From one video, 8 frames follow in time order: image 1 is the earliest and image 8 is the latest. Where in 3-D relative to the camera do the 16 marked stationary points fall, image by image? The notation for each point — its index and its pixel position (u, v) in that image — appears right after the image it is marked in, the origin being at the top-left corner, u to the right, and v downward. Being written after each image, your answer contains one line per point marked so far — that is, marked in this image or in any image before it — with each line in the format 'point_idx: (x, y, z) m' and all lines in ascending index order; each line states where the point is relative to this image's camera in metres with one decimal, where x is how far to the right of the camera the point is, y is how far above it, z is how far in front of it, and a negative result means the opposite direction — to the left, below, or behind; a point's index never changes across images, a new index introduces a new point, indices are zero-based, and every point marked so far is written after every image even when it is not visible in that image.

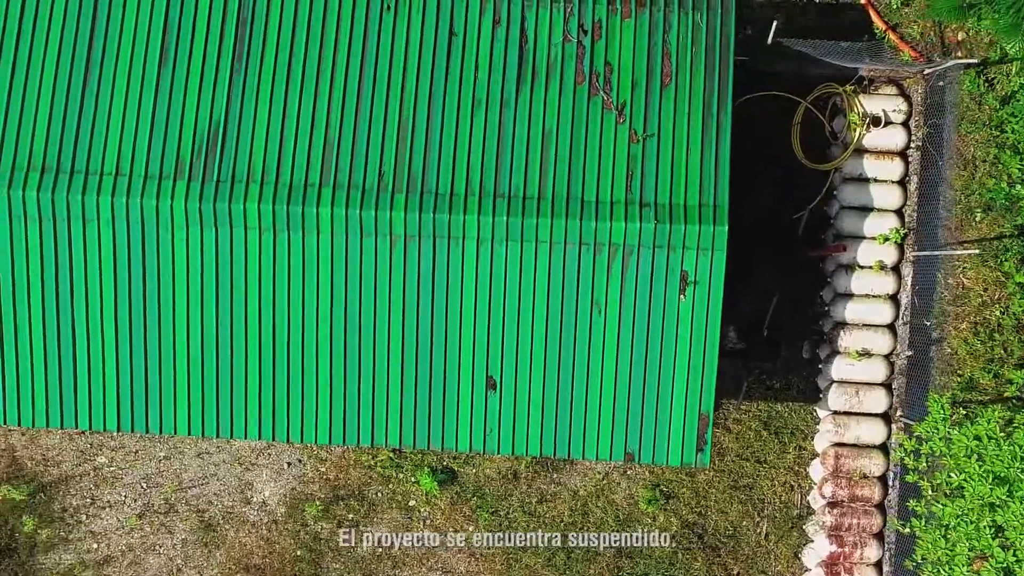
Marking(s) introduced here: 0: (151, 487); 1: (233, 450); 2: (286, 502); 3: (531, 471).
0: (-4.9, -2.7, +10.1) m
1: (-3.8, -2.2, +10.1) m
2: (-3.0, -2.9, +10.1) m
3: (+0.3, -2.5, +10.1) m
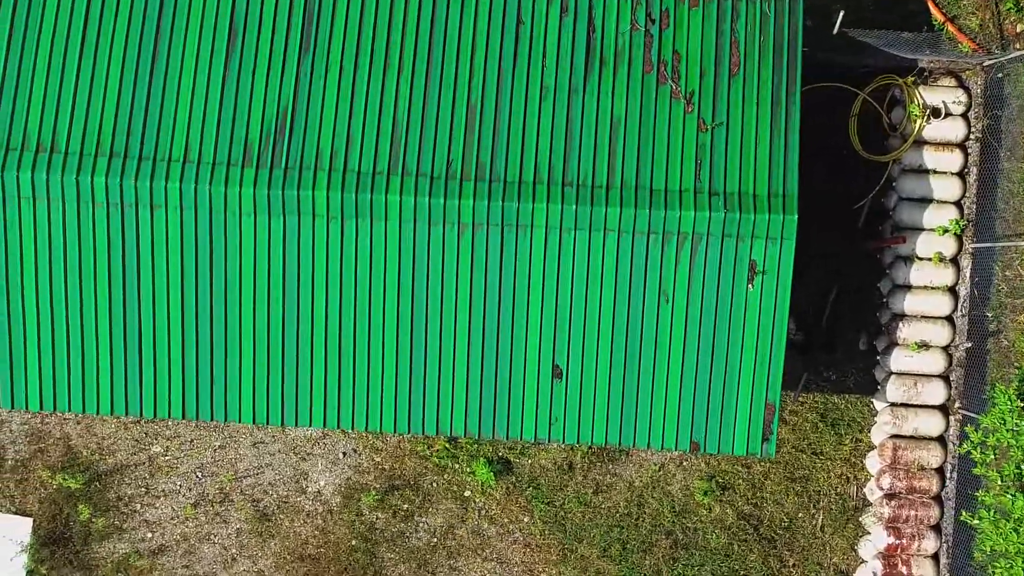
0: (-4.1, -2.6, +10.1) m
1: (-3.0, -2.0, +10.1) m
2: (-2.3, -2.8, +10.1) m
3: (+1.0, -2.4, +10.1) m
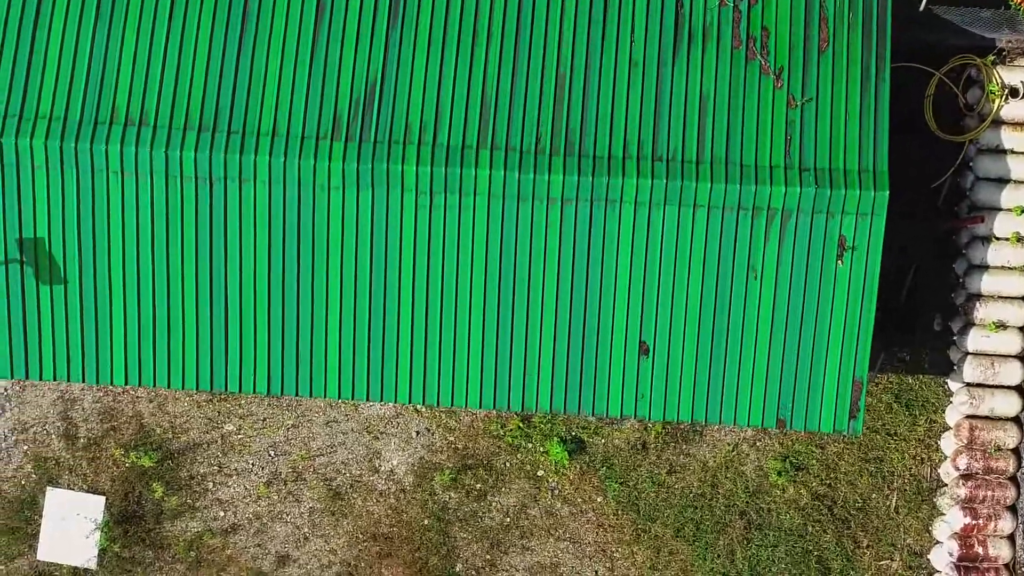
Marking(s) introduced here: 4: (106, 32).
0: (-3.1, -2.3, +10.0) m
1: (-2.0, -1.8, +10.0) m
2: (-1.3, -2.5, +10.1) m
3: (+2.0, -2.1, +10.0) m
4: (-4.2, +2.6, +7.6) m
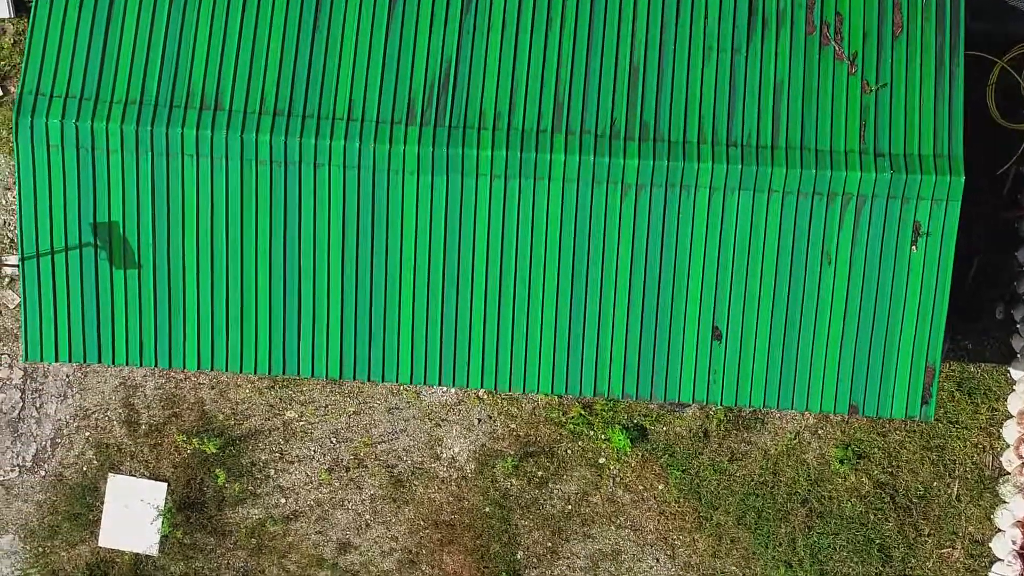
0: (-2.3, -2.1, +10.0) m
1: (-1.2, -1.6, +10.0) m
2: (-0.5, -2.3, +10.0) m
3: (+2.8, -1.9, +10.0) m
4: (-3.4, +2.8, +7.6) m
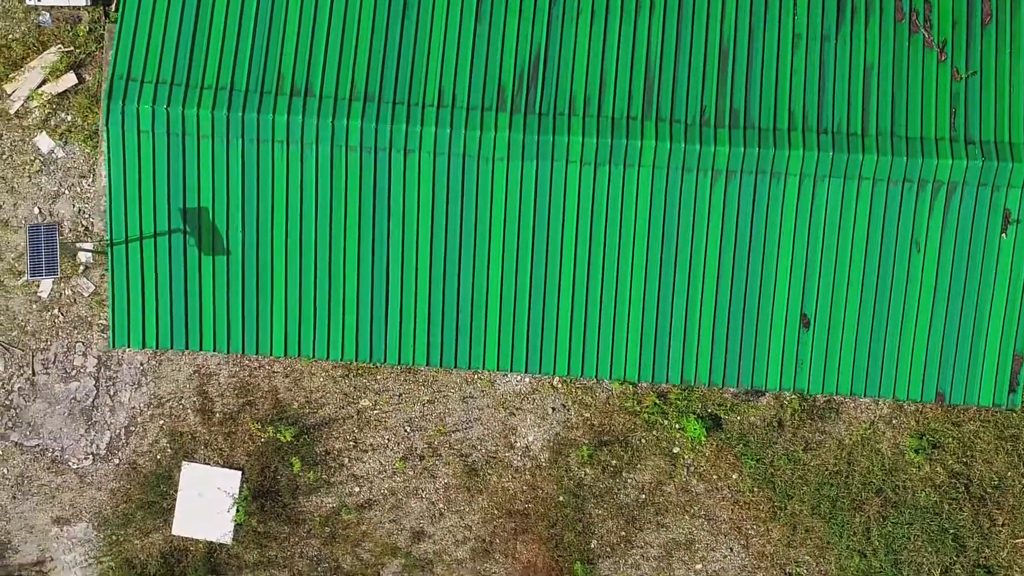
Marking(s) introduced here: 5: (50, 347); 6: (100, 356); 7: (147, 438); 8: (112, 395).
0: (-1.3, -1.9, +10.0) m
1: (-0.2, -1.4, +10.0) m
2: (+0.5, -2.1, +10.0) m
3: (+3.8, -1.8, +10.0) m
4: (-2.3, +2.9, +7.6) m
5: (-6.2, -0.8, +10.0) m
6: (-5.5, -0.9, +10.0) m
7: (-4.9, -2.0, +10.0) m
8: (-5.4, -1.4, +10.0) m
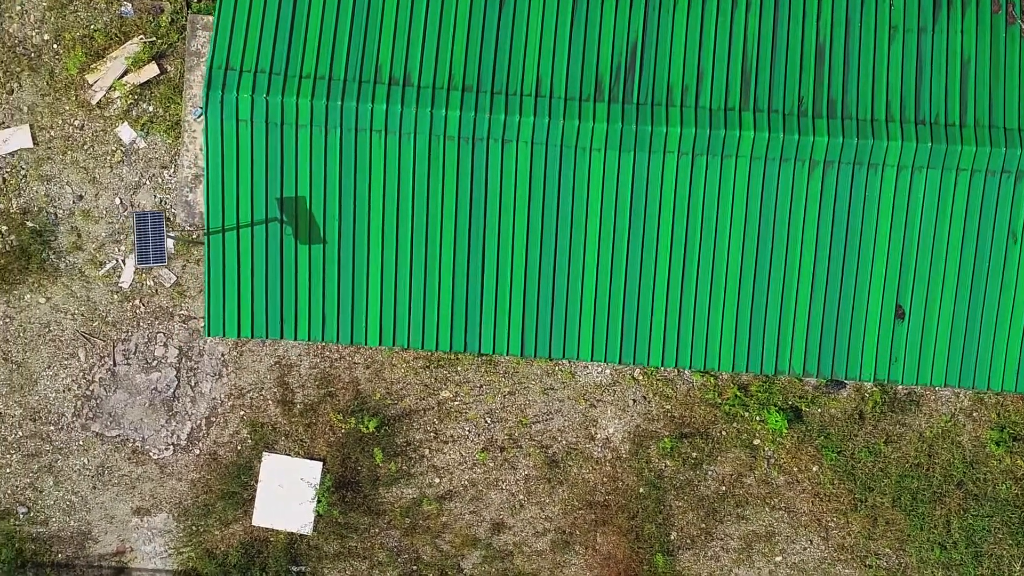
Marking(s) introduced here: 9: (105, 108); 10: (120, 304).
0: (-0.2, -1.8, +10.0) m
1: (+0.9, -1.3, +10.0) m
2: (+1.6, -2.0, +10.0) m
3: (+4.9, -1.7, +10.0) m
4: (-1.3, +3.0, +7.6) m
5: (-5.1, -0.7, +10.0) m
6: (-4.5, -0.8, +10.0) m
7: (-3.8, -1.9, +10.0) m
8: (-4.3, -1.3, +10.0) m
9: (-5.5, +2.4, +10.0) m
10: (-5.3, -0.2, +10.0) m
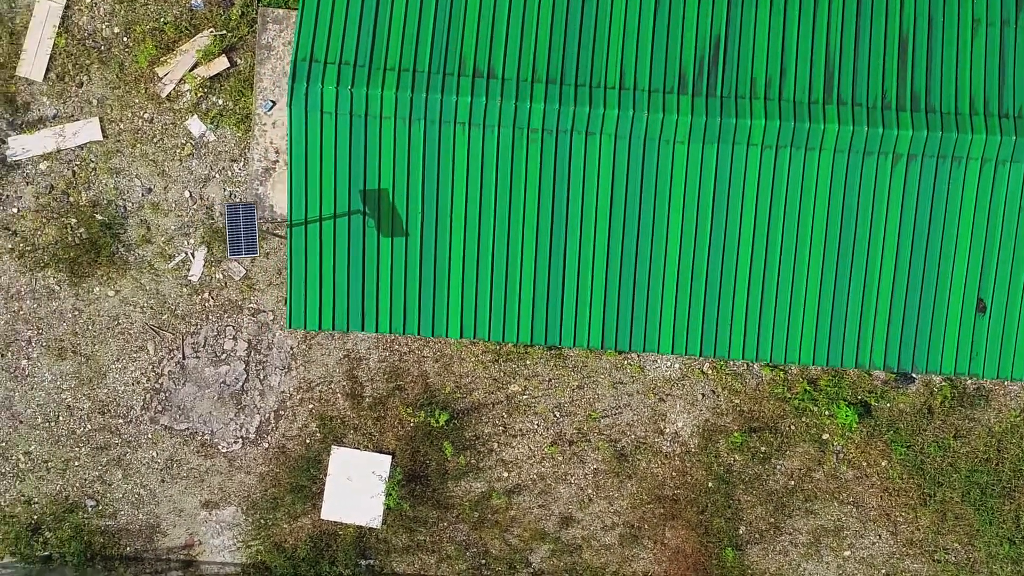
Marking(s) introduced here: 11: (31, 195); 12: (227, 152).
0: (+0.7, -1.7, +10.0) m
1: (+1.8, -1.2, +10.0) m
2: (+2.5, -2.0, +10.0) m
3: (+5.8, -1.6, +10.0) m
4: (-0.3, +3.1, +7.6) m
5: (-4.2, -0.6, +10.0) m
6: (-3.5, -0.7, +10.0) m
7: (-2.9, -1.8, +10.0) m
8: (-3.4, -1.2, +10.0) m
9: (-4.5, +2.5, +10.0) m
10: (-4.4, -0.1, +10.0) m
11: (-6.5, +1.3, +10.0) m
12: (-3.8, +1.8, +10.0) m
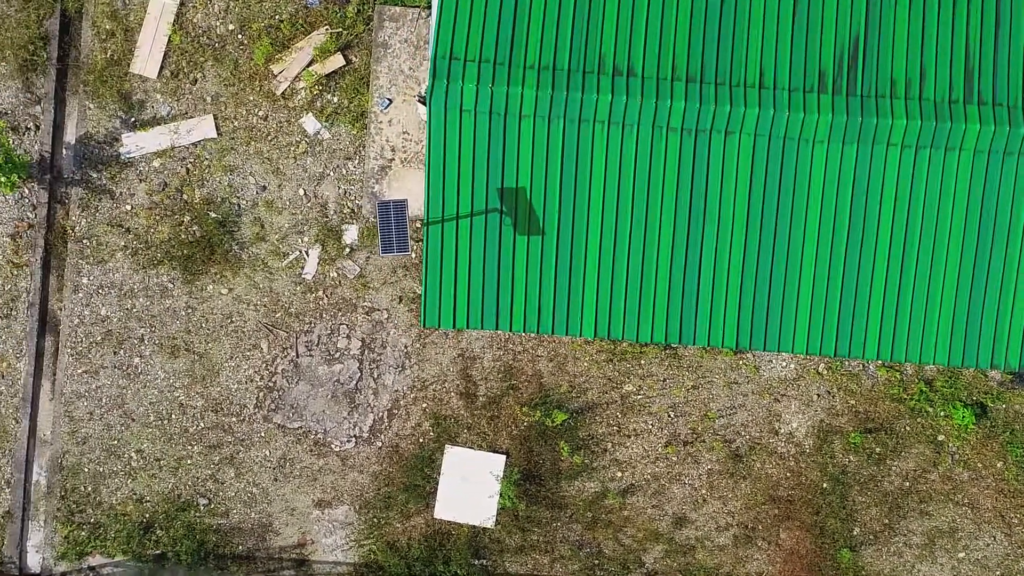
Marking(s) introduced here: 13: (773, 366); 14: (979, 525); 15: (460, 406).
0: (+2.2, -1.7, +10.0) m
1: (+3.4, -1.2, +10.0) m
2: (+4.1, -2.0, +10.0) m
3: (+7.4, -1.6, +10.0) m
4: (+1.2, +3.1, +7.5) m
5: (-2.6, -0.5, +10.0) m
6: (-2.0, -0.7, +10.0) m
7: (-1.4, -1.8, +10.0) m
8: (-1.8, -1.2, +10.0) m
9: (-3.0, +2.5, +10.0) m
10: (-2.8, -0.1, +10.0) m
11: (-4.9, +1.3, +10.0) m
12: (-2.3, +1.9, +10.0) m
13: (+3.5, -1.0, +10.0) m
14: (+6.3, -3.2, +10.0) m
15: (-0.7, -1.6, +10.0) m
